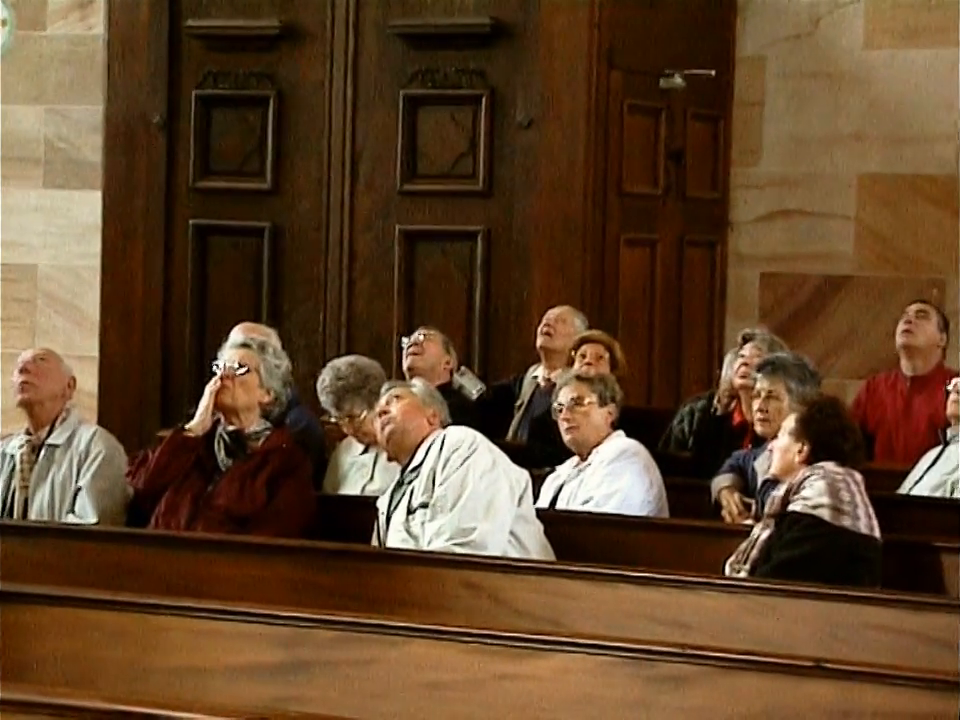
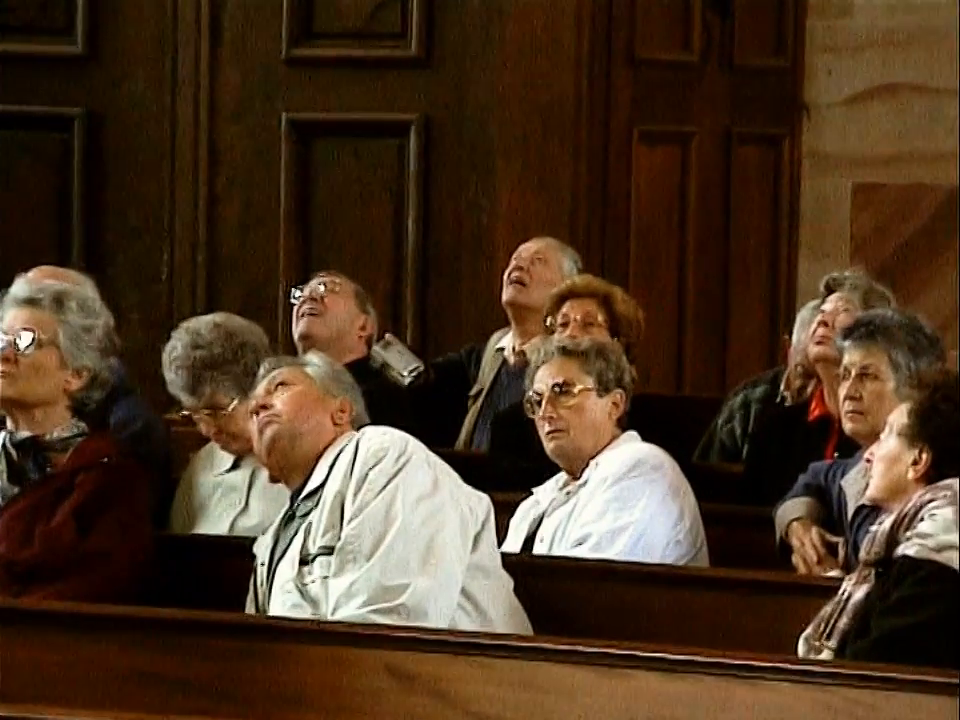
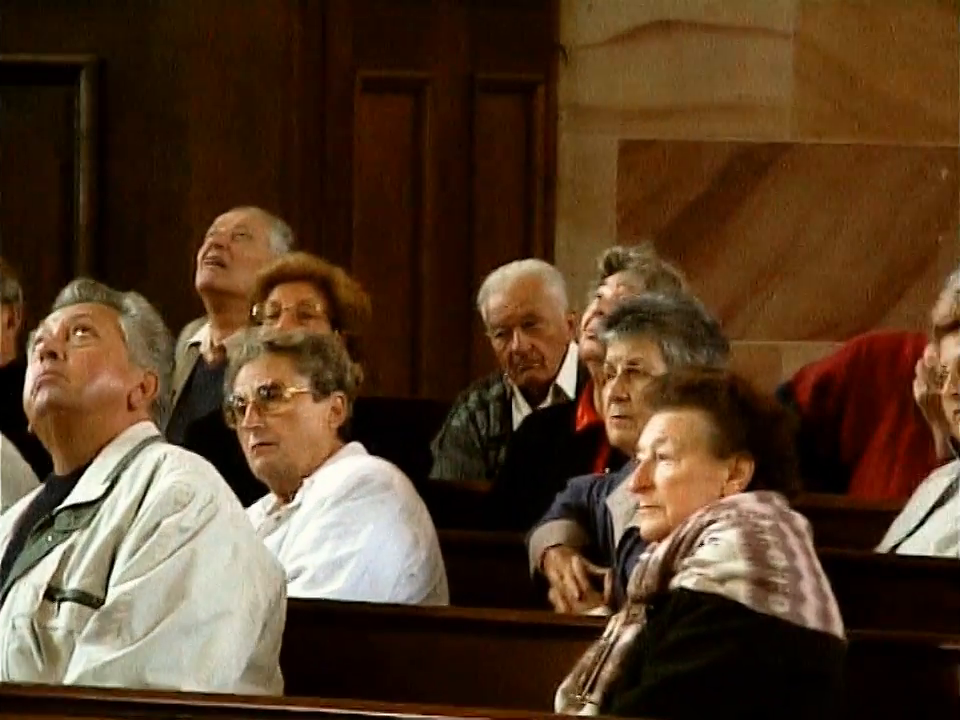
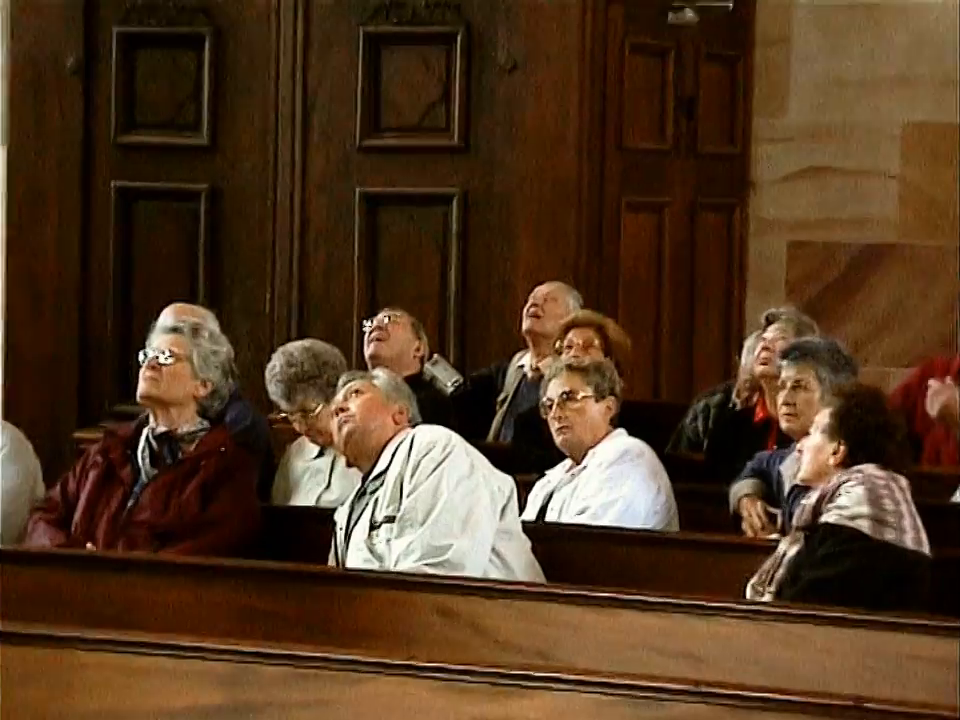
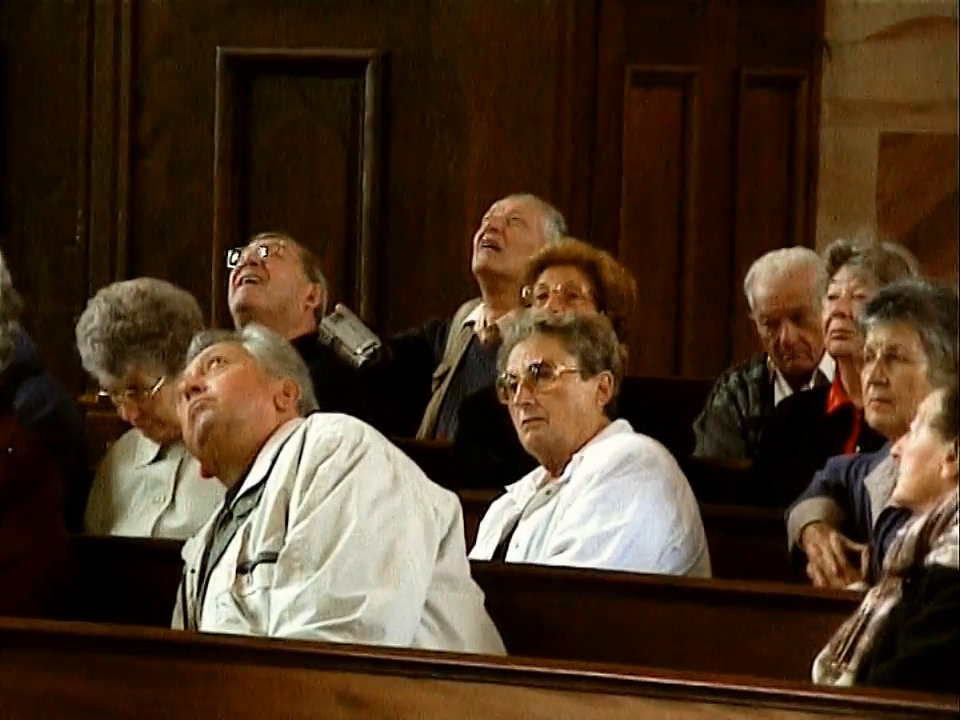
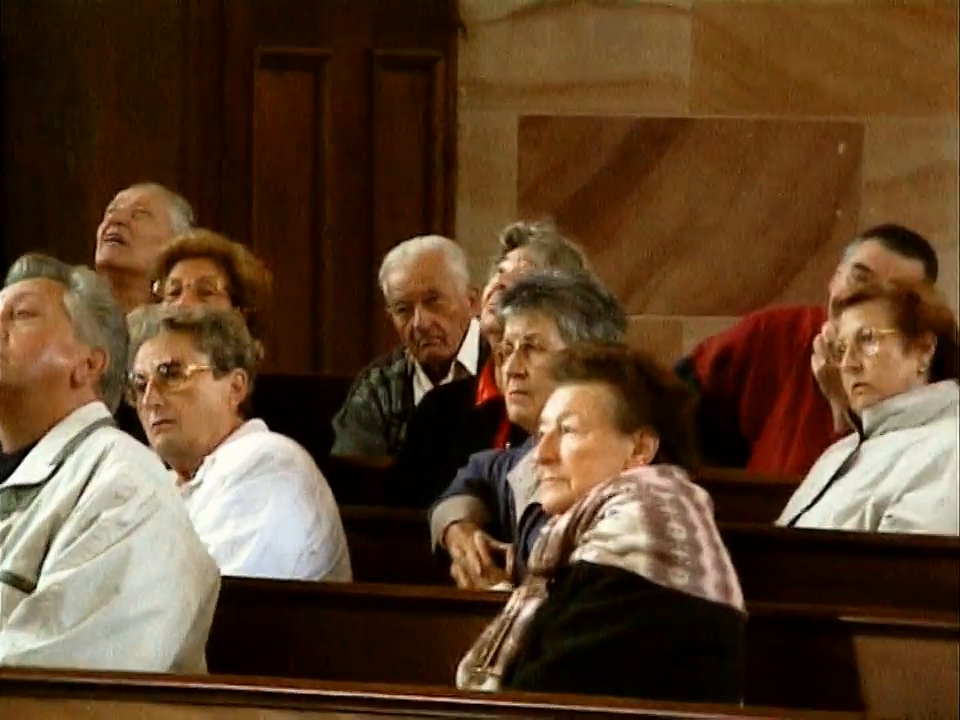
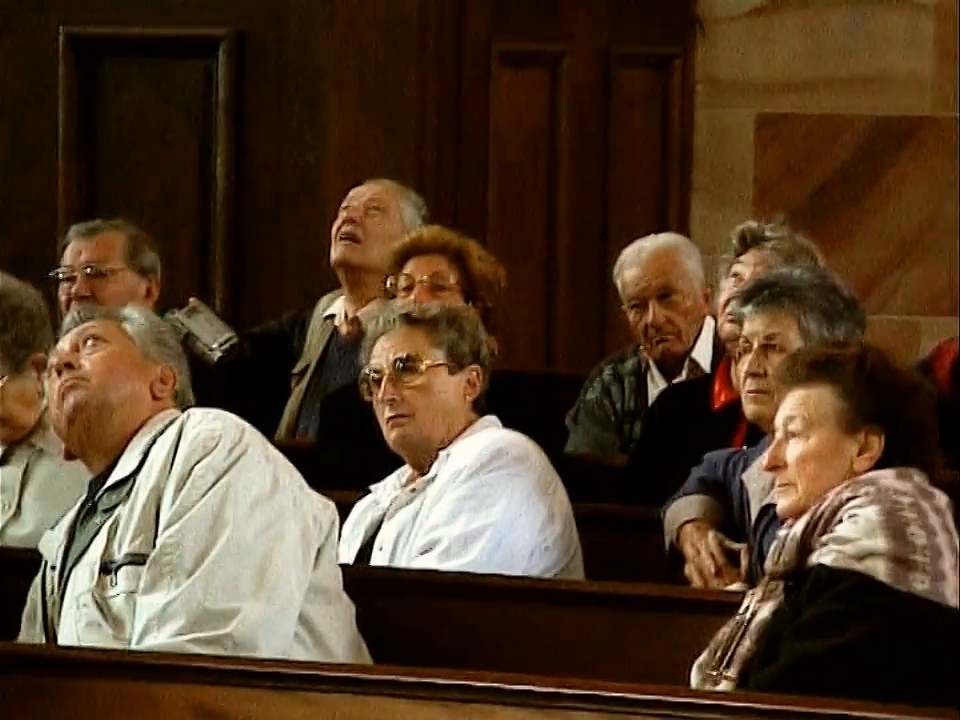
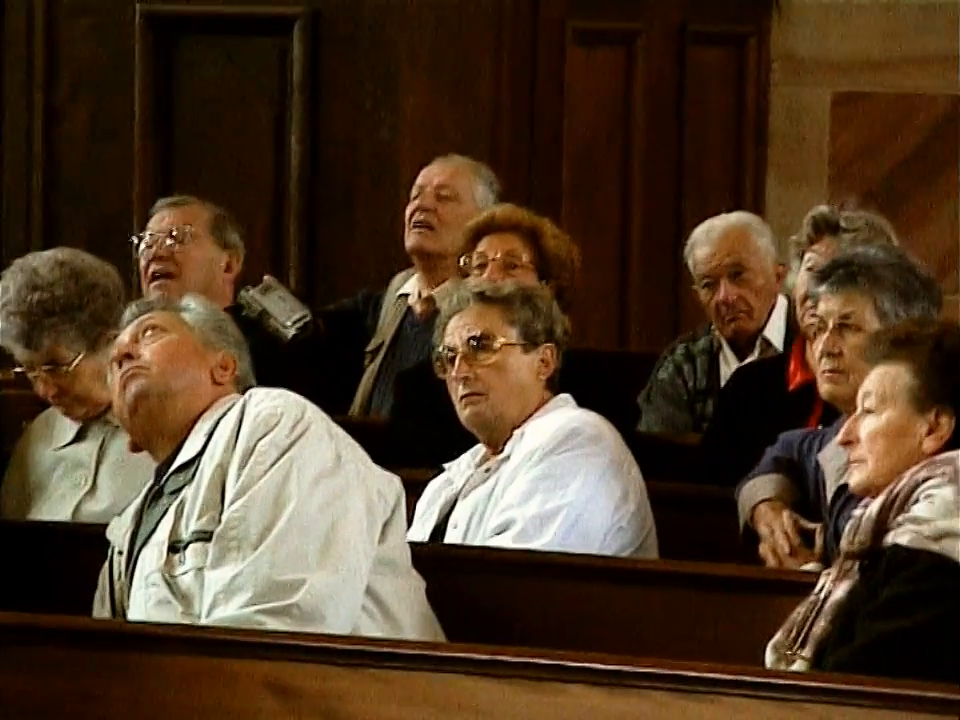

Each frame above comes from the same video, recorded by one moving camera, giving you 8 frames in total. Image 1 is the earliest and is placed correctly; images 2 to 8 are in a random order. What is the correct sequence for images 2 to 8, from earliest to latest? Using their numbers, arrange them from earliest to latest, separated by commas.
4, 2, 5, 8, 7, 3, 6
